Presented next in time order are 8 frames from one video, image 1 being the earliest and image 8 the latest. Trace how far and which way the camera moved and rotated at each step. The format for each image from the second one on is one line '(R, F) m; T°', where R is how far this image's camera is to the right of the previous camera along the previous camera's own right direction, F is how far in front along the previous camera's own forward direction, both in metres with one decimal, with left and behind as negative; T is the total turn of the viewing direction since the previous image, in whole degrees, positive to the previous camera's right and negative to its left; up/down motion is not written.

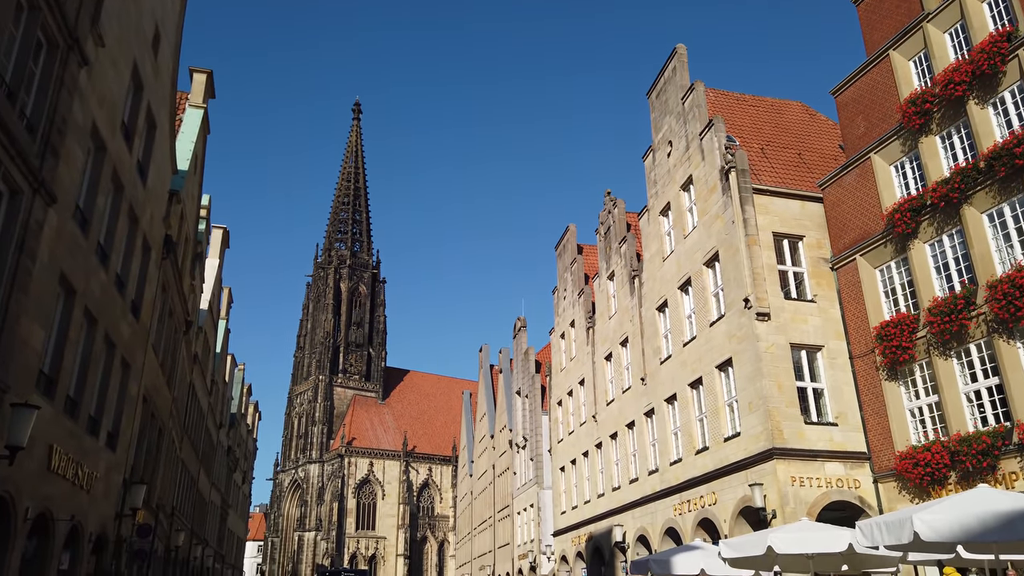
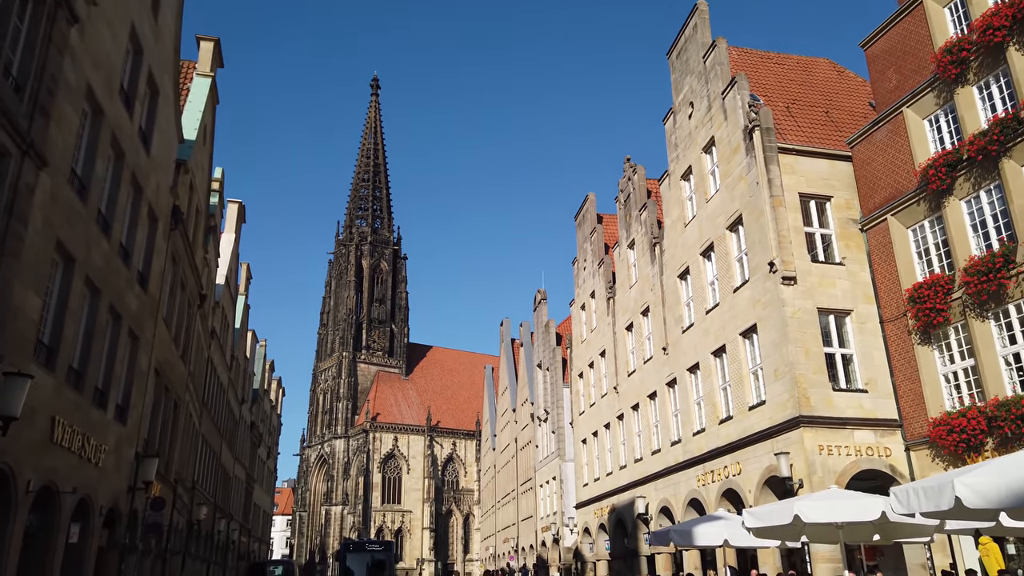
(+0.2, +0.5) m; -2°
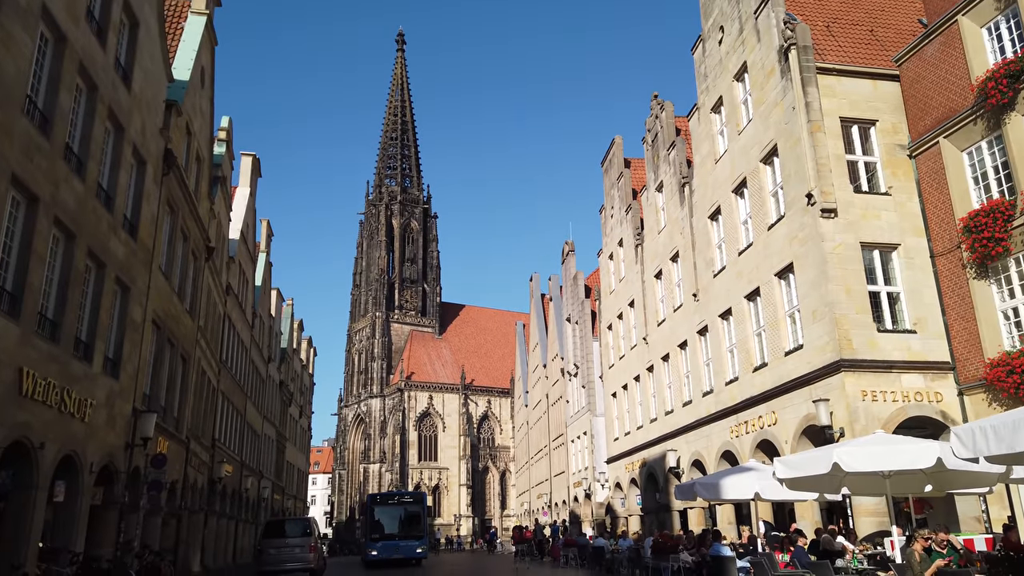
(+0.5, +1.2) m; -3°
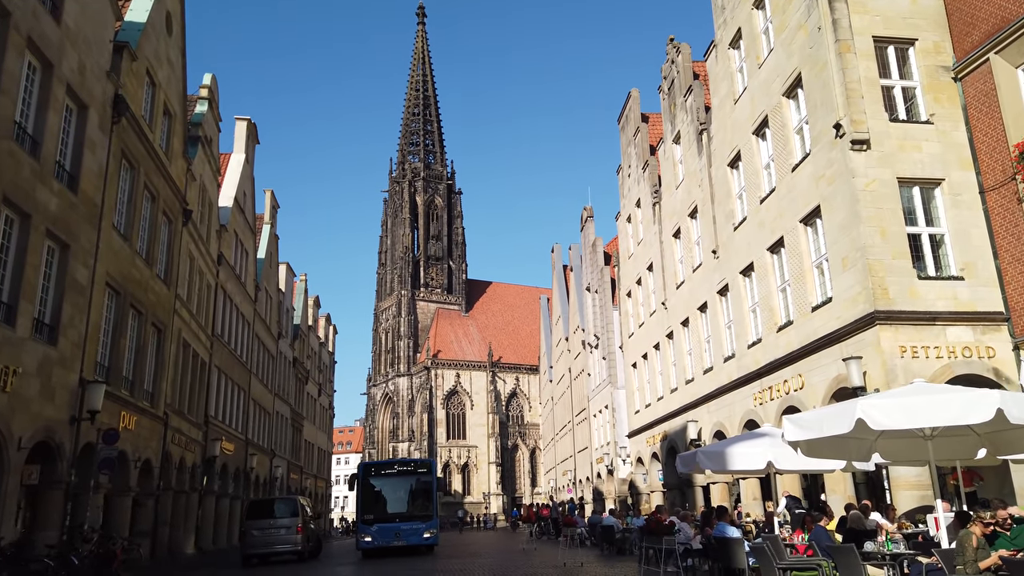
(+0.9, +1.8) m; -3°
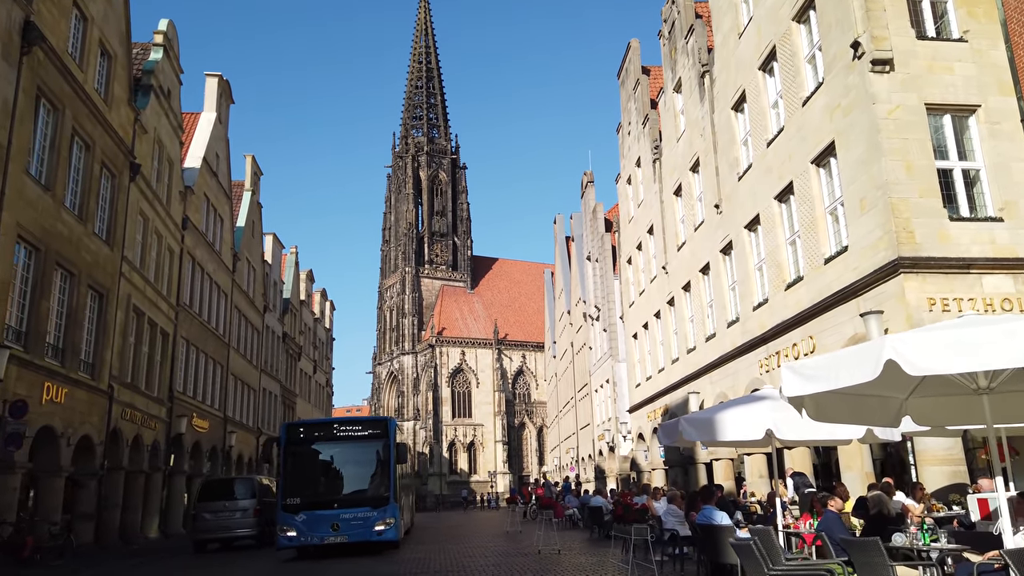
(+0.8, +1.9) m; -1°
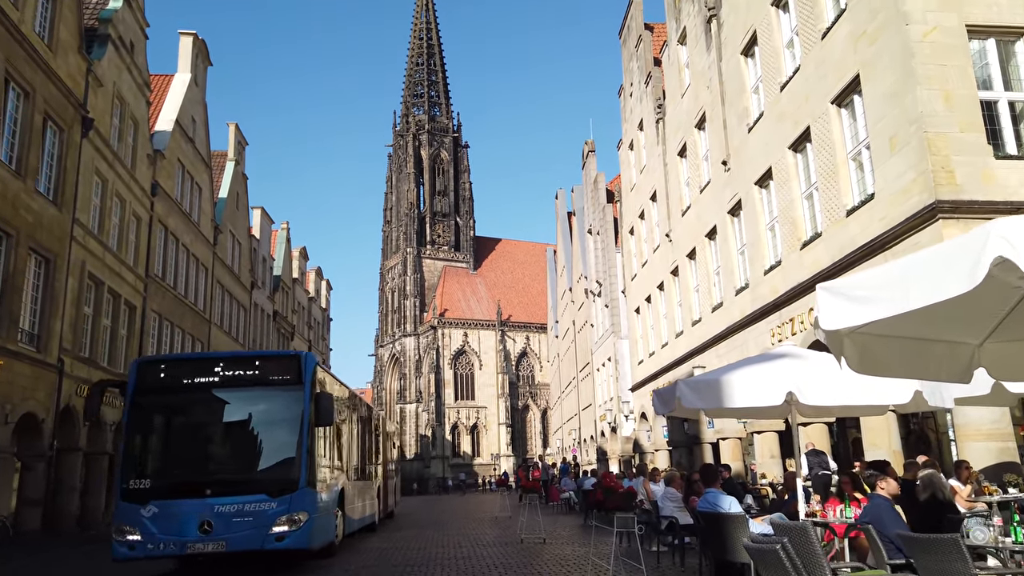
(+0.4, +1.6) m; -1°
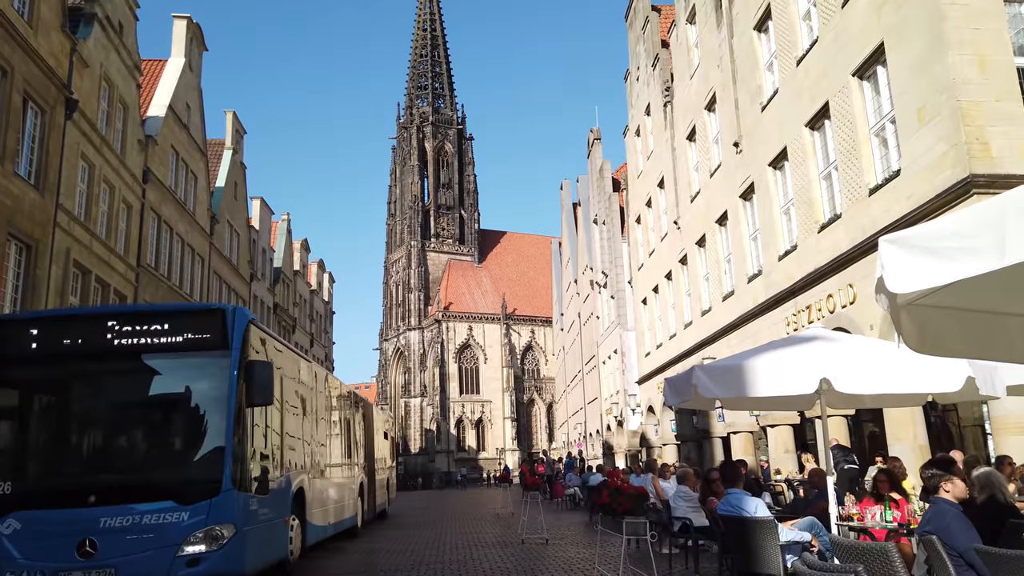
(+0.1, +0.7) m; 0°
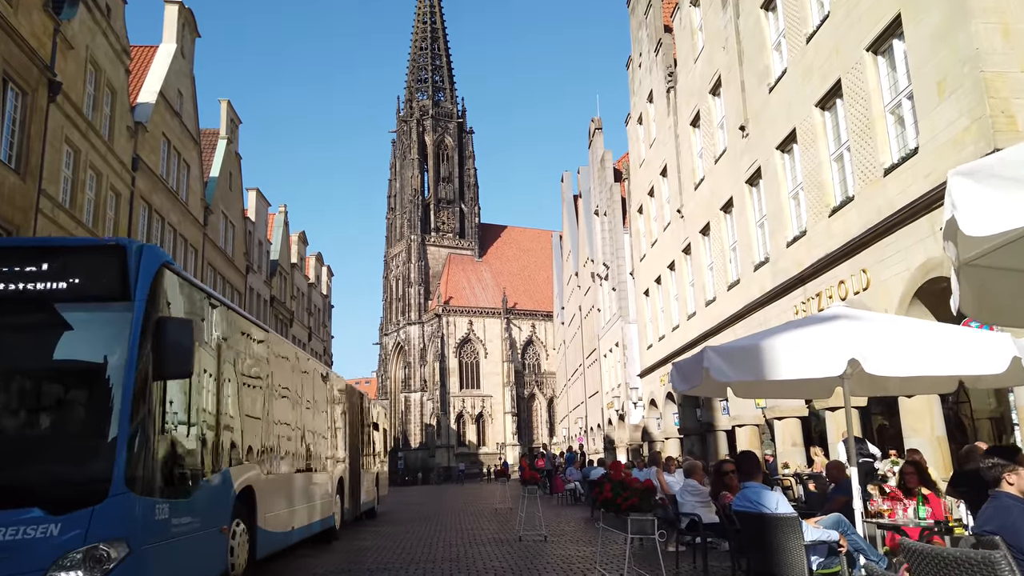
(+0.1, +0.5) m; 0°
